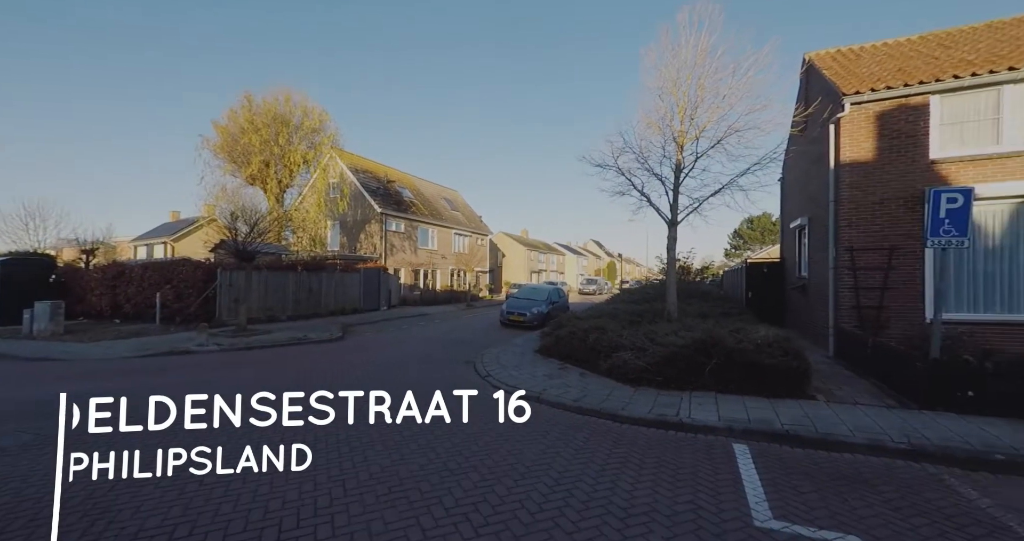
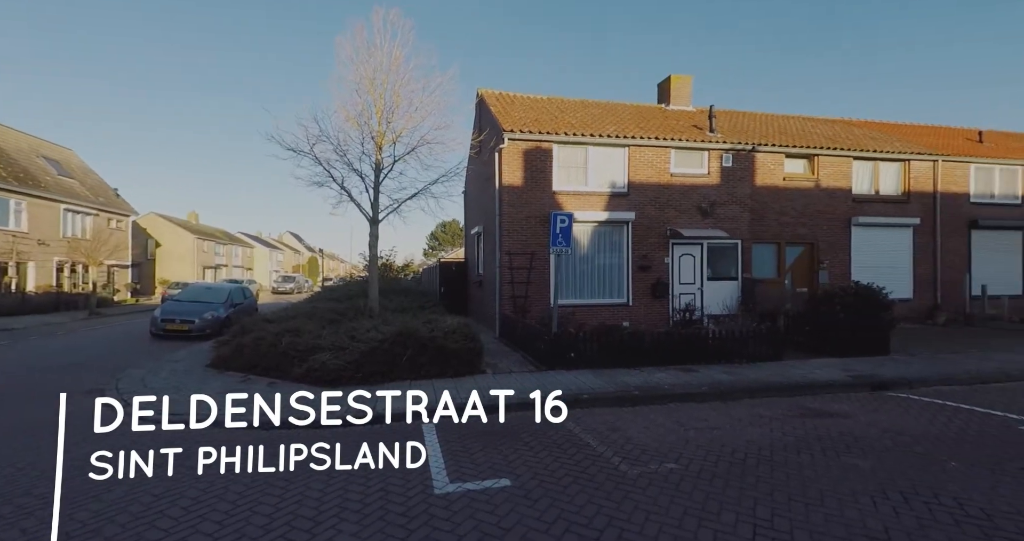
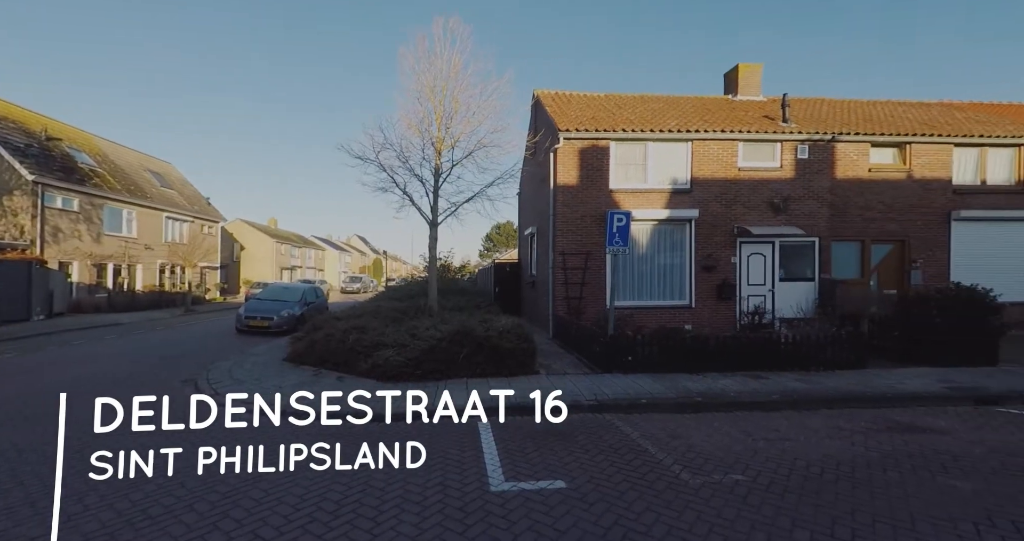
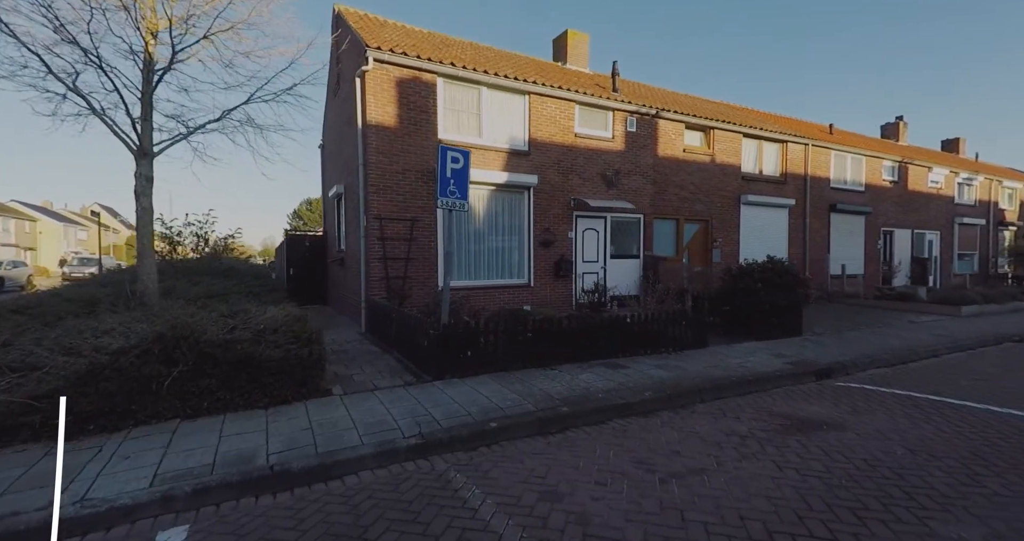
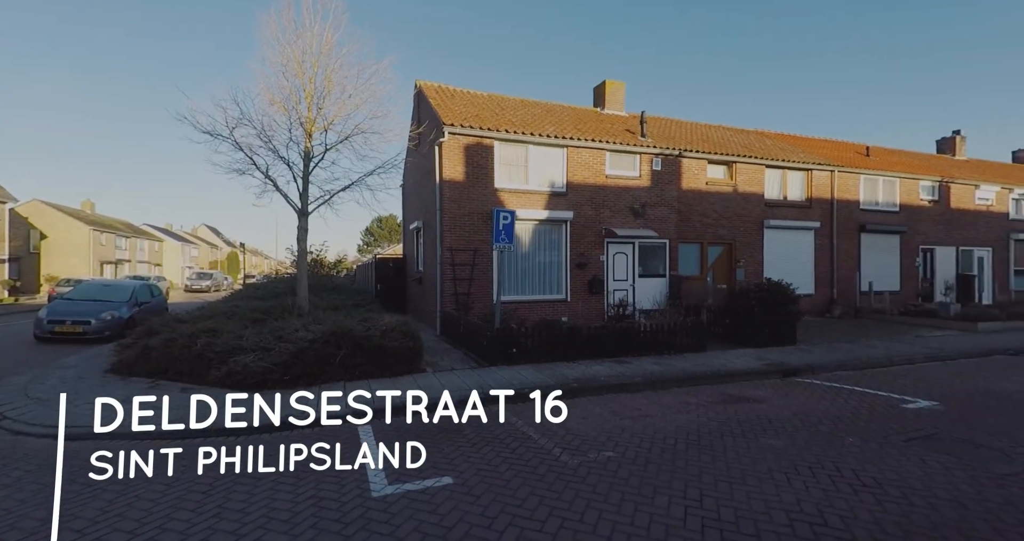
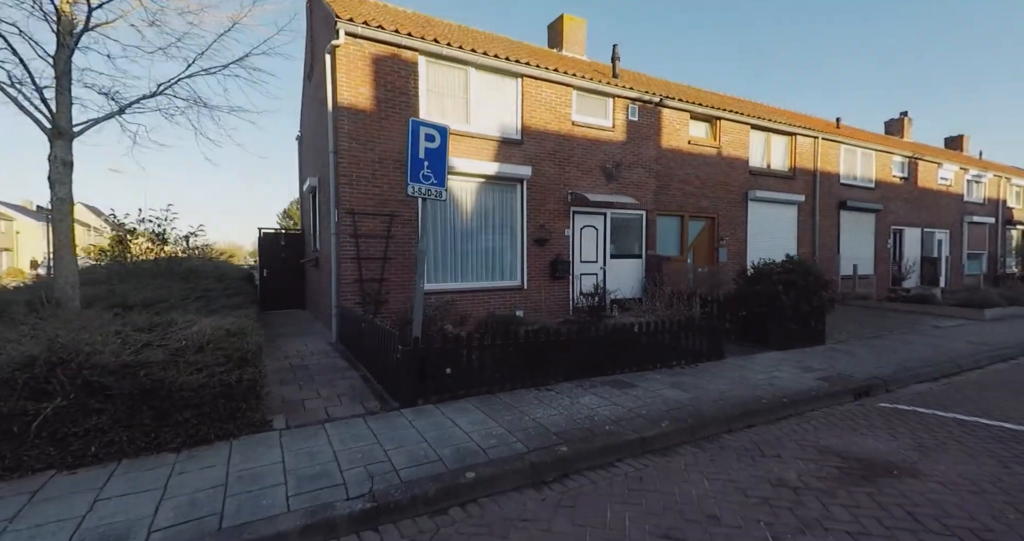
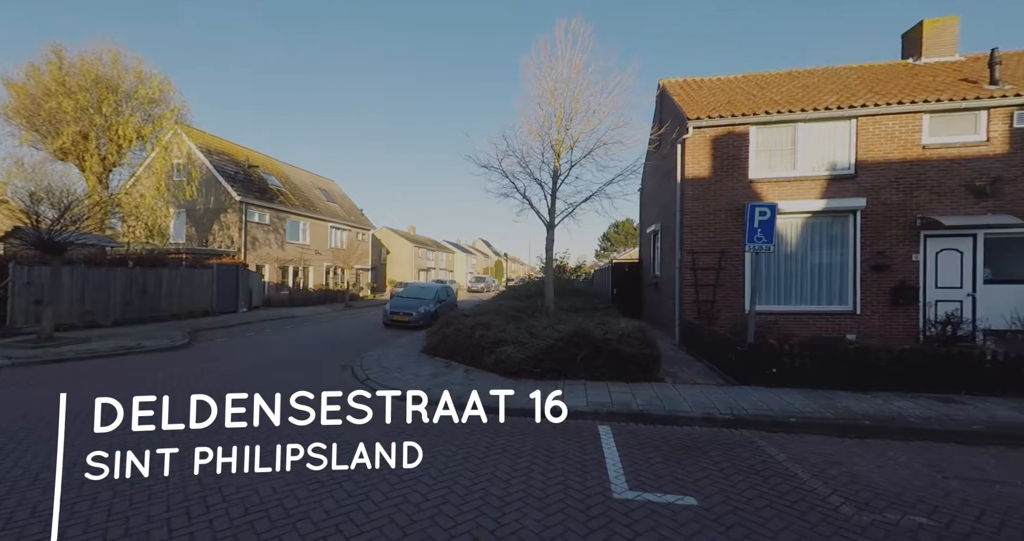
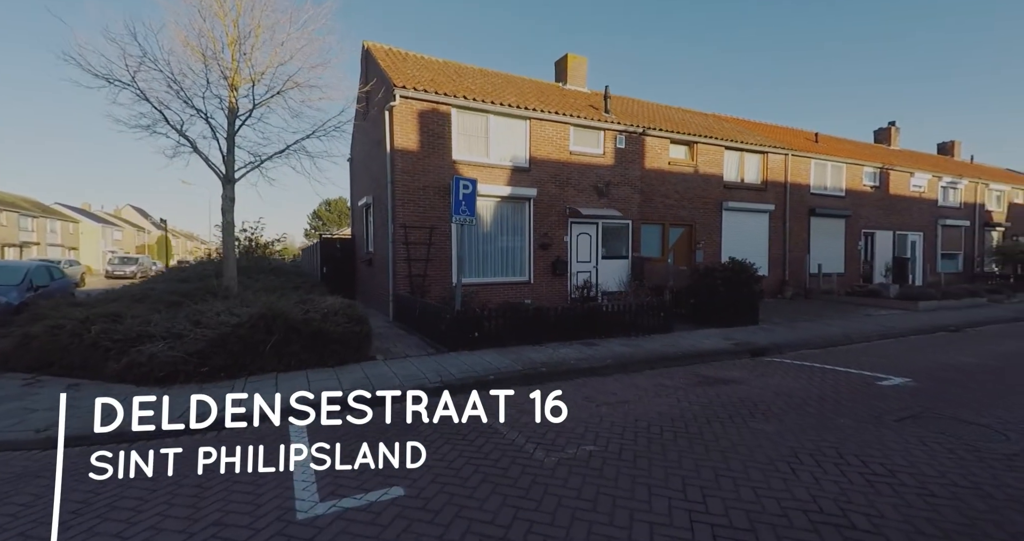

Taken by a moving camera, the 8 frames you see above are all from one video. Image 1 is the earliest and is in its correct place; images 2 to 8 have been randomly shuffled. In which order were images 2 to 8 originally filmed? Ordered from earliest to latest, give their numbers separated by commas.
7, 3, 2, 5, 8, 4, 6
